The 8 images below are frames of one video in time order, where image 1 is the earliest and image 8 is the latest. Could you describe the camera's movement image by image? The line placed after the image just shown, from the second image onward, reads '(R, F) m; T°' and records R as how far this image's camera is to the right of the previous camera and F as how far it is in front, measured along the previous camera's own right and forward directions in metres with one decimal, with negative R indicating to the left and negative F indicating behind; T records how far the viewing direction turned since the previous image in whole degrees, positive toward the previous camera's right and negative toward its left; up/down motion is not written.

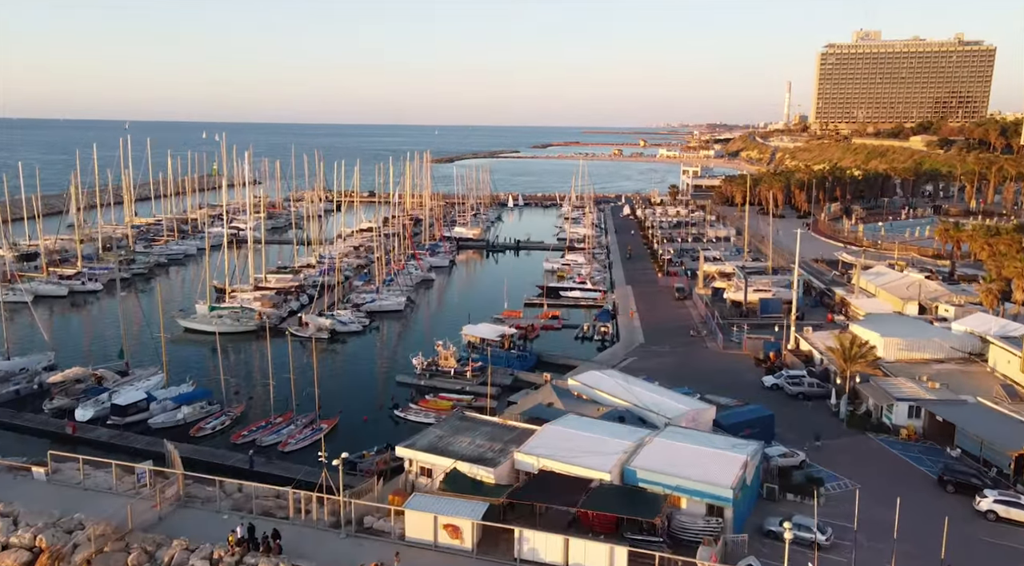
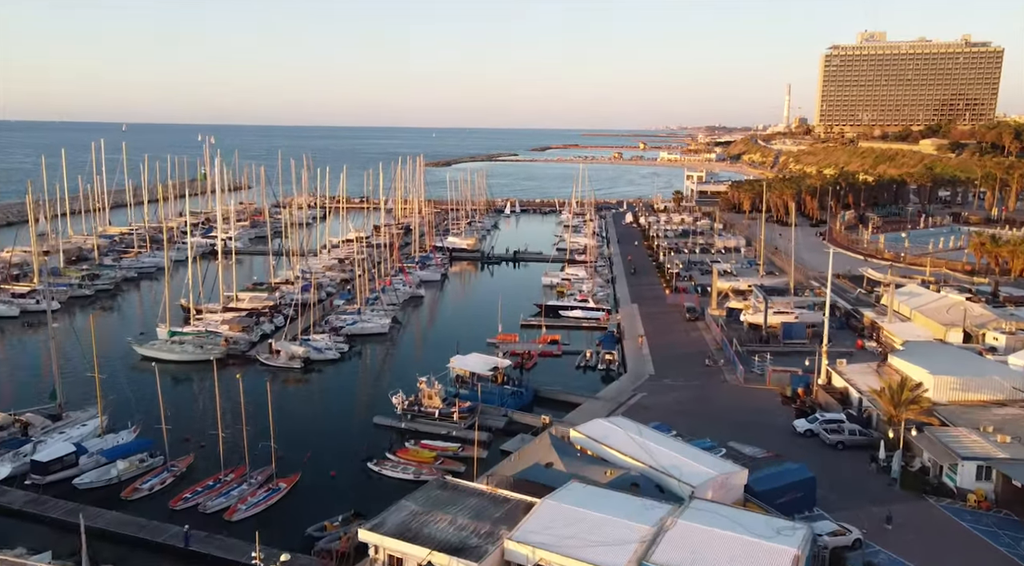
(+0.2, +4.2) m; 0°
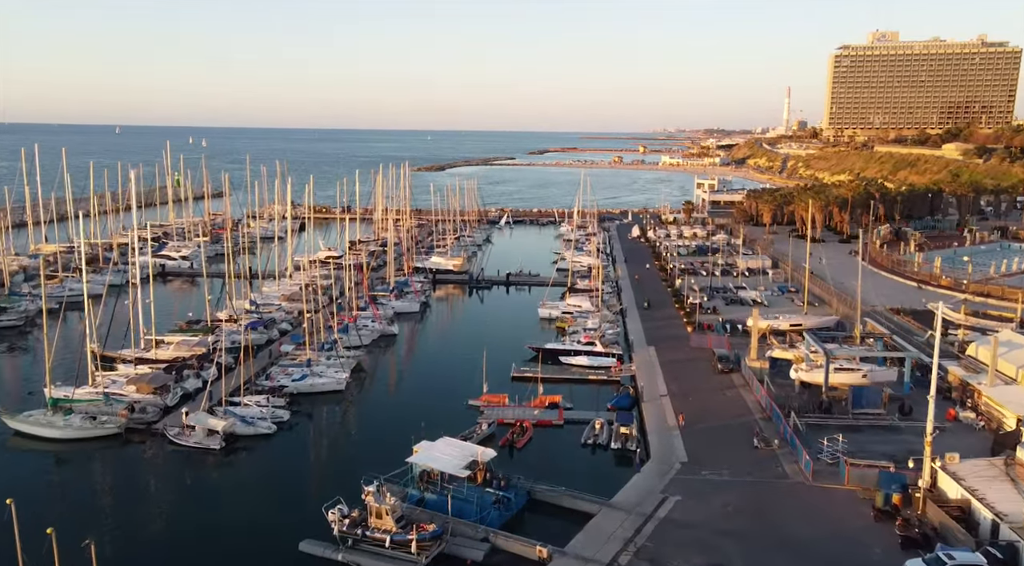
(+0.4, +8.6) m; 0°
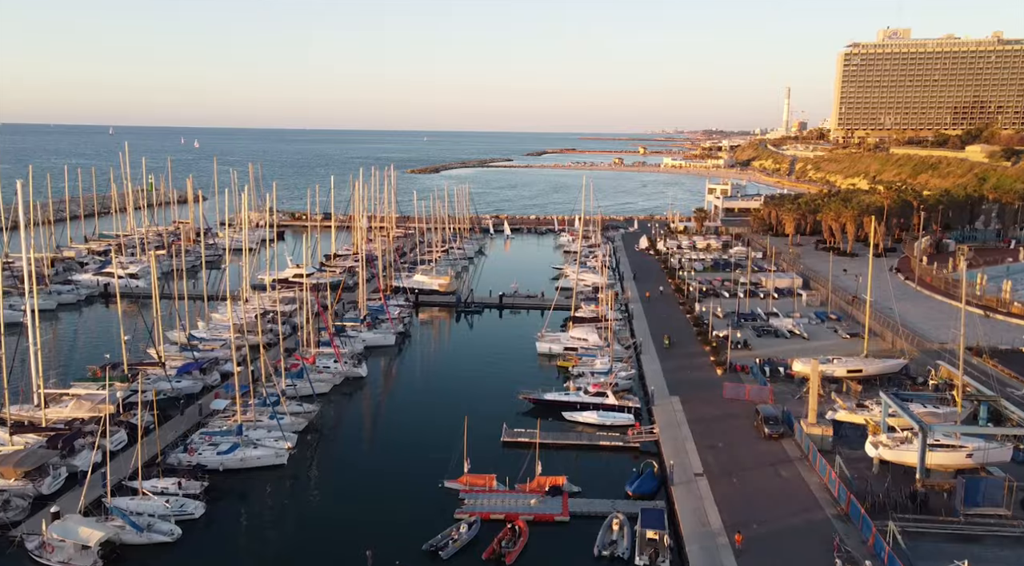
(+0.3, +7.5) m; 0°
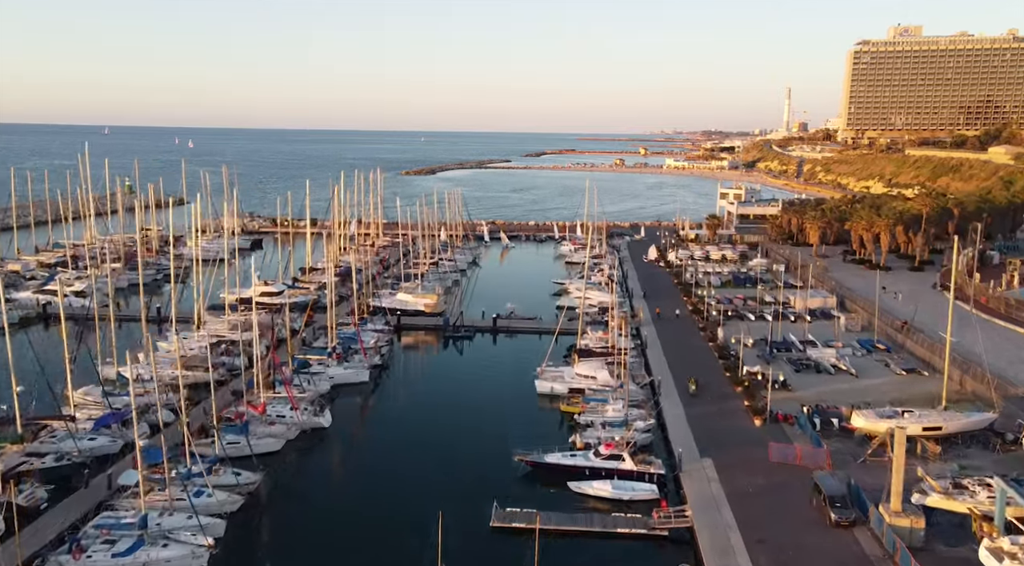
(+0.2, +6.2) m; 0°
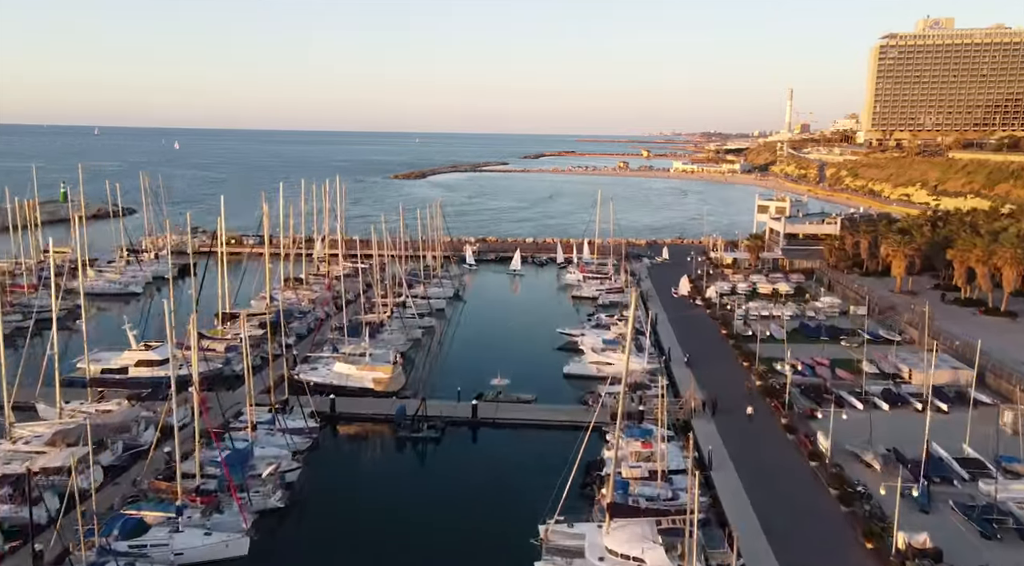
(+0.3, +14.7) m; 0°
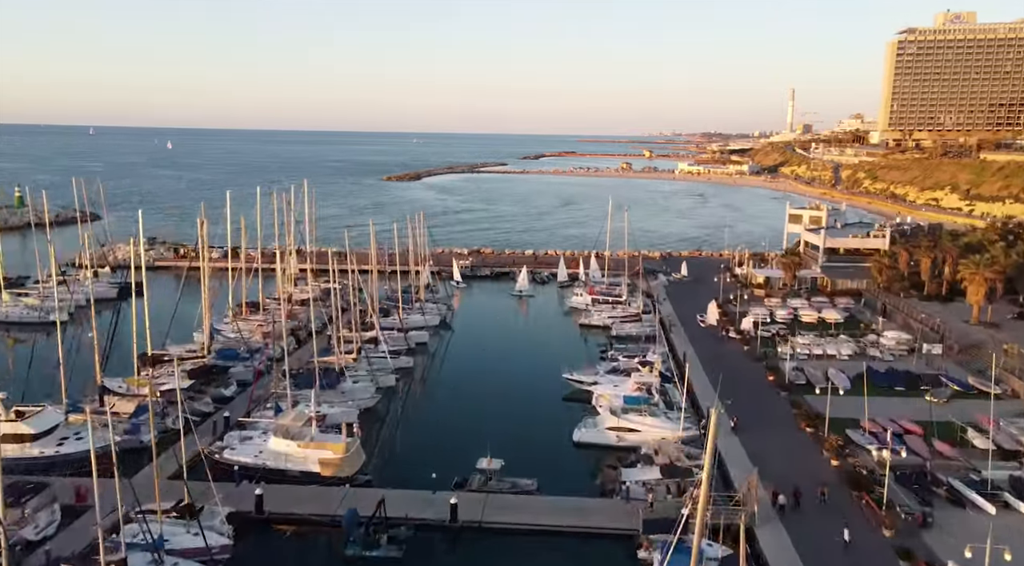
(+0.2, +8.3) m; 0°
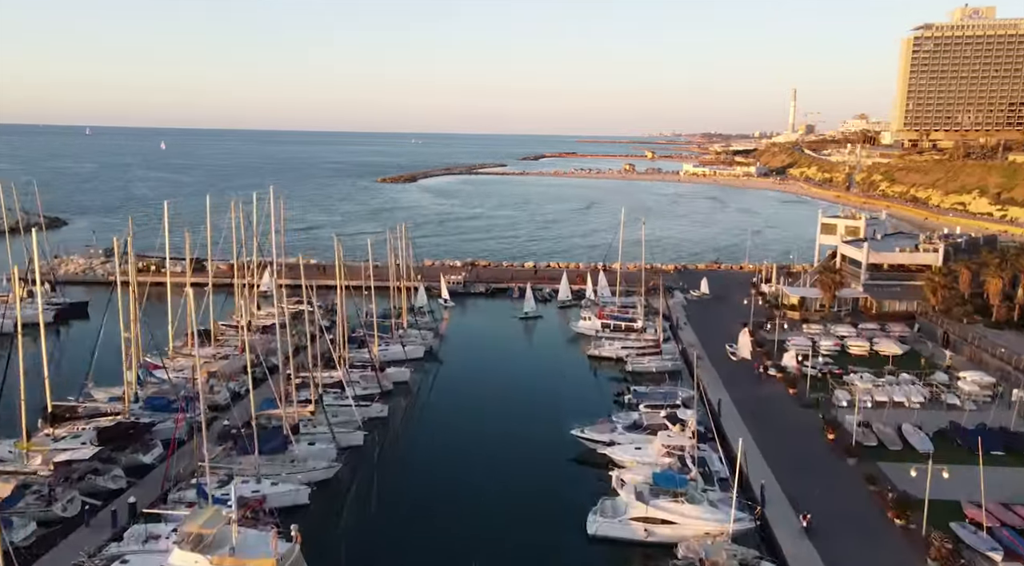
(+0.1, +6.7) m; 0°
